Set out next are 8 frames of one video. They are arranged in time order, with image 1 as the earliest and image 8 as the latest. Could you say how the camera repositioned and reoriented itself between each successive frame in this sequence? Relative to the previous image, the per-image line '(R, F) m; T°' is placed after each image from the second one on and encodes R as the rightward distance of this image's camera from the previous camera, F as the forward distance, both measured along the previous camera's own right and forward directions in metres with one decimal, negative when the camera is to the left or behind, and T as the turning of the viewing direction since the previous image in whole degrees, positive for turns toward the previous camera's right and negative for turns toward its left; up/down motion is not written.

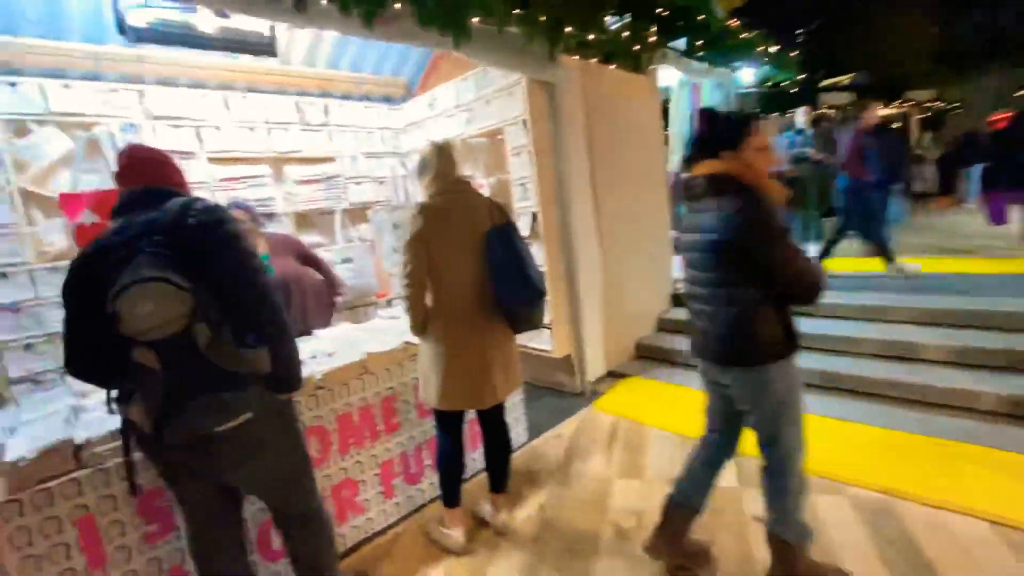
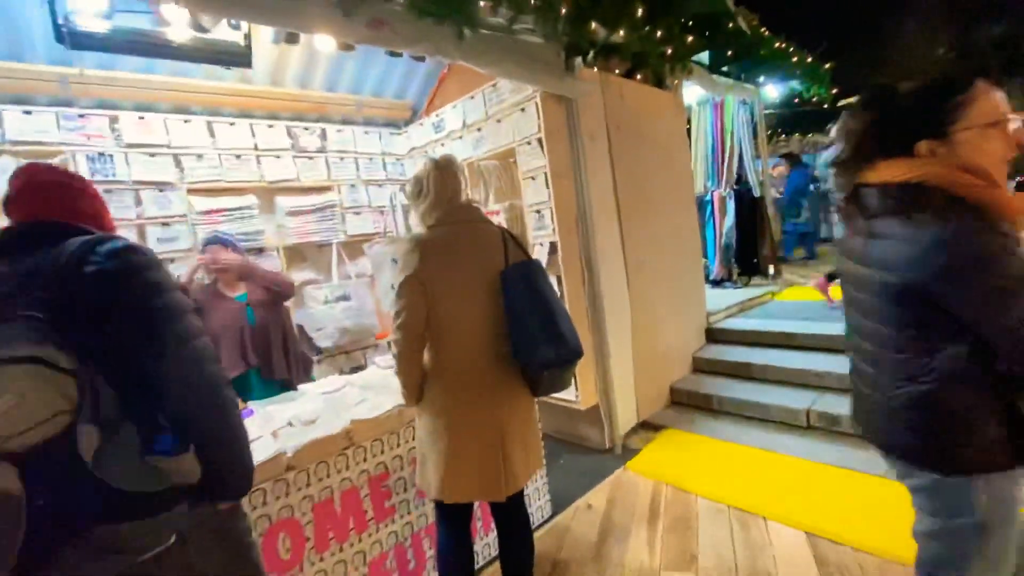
(0.0, +0.4) m; -1°
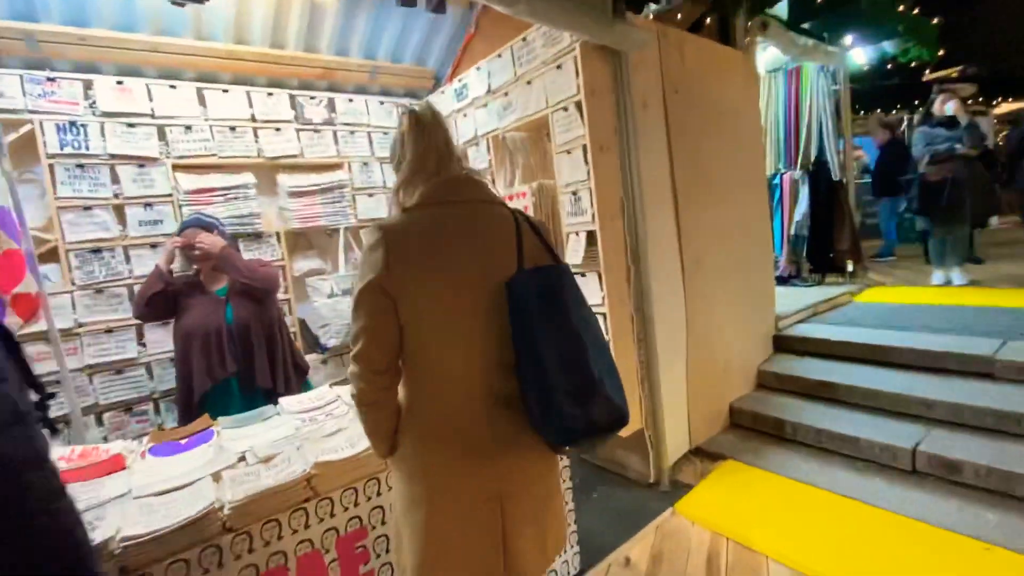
(+0.1, +0.5) m; -5°
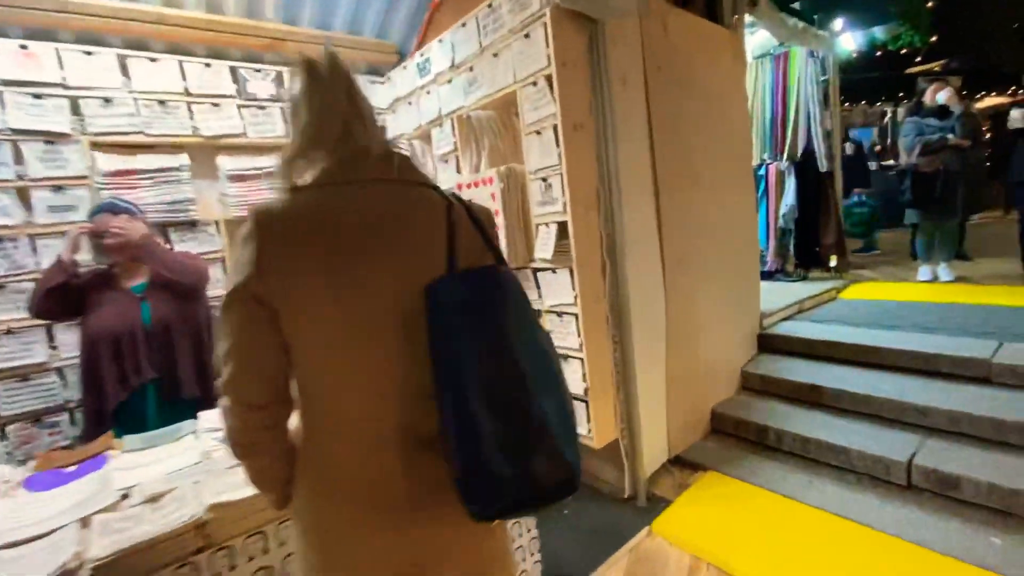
(+0.1, +0.2) m; +2°
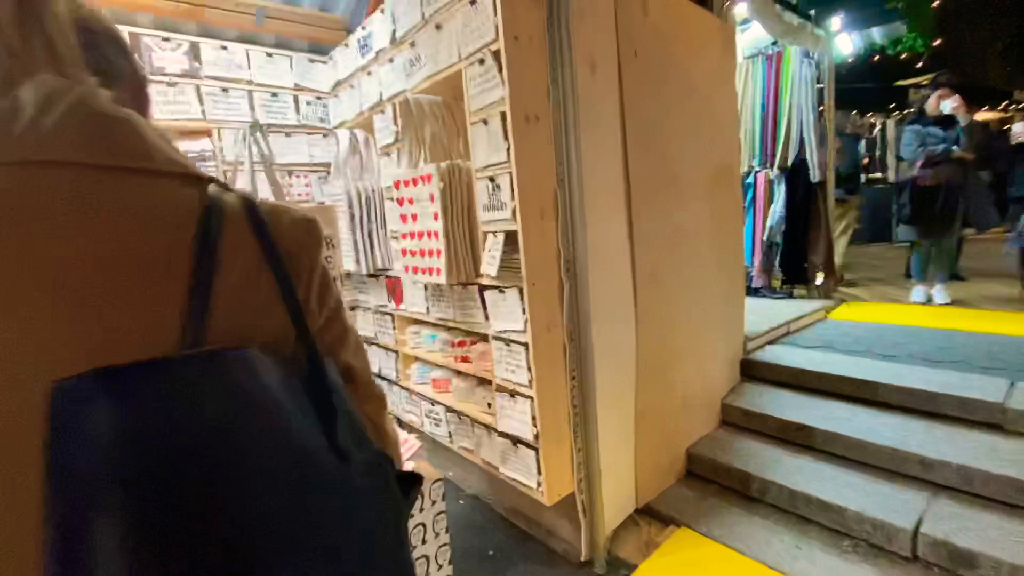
(+0.2, +0.4) m; +2°
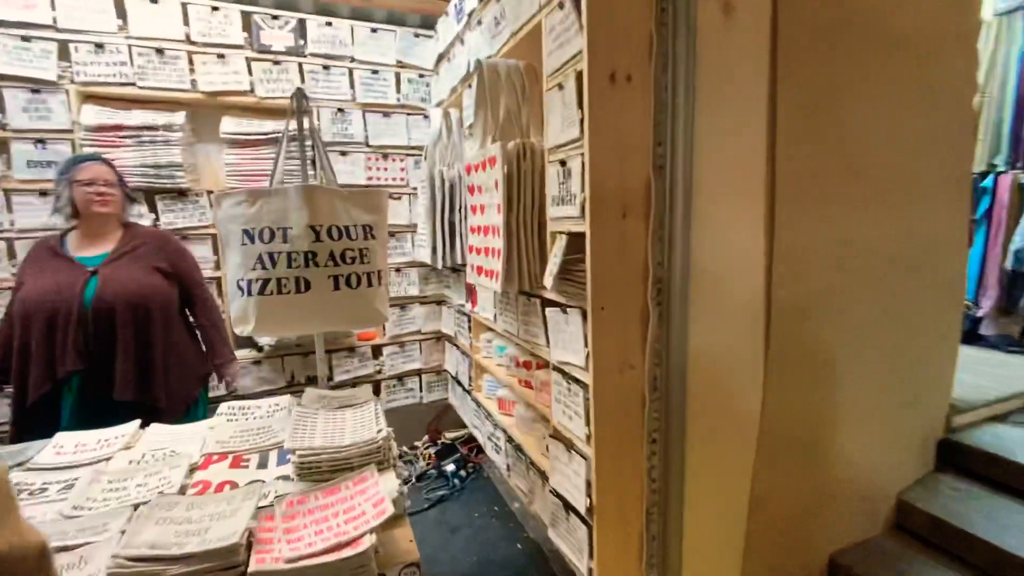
(+0.2, +0.4) m; -17°
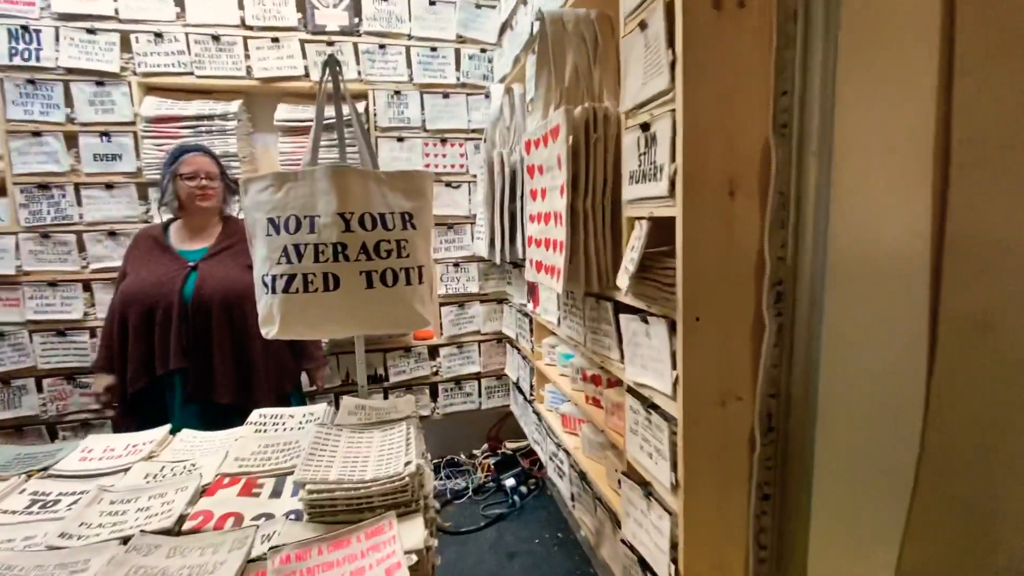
(0.0, +0.3) m; -9°
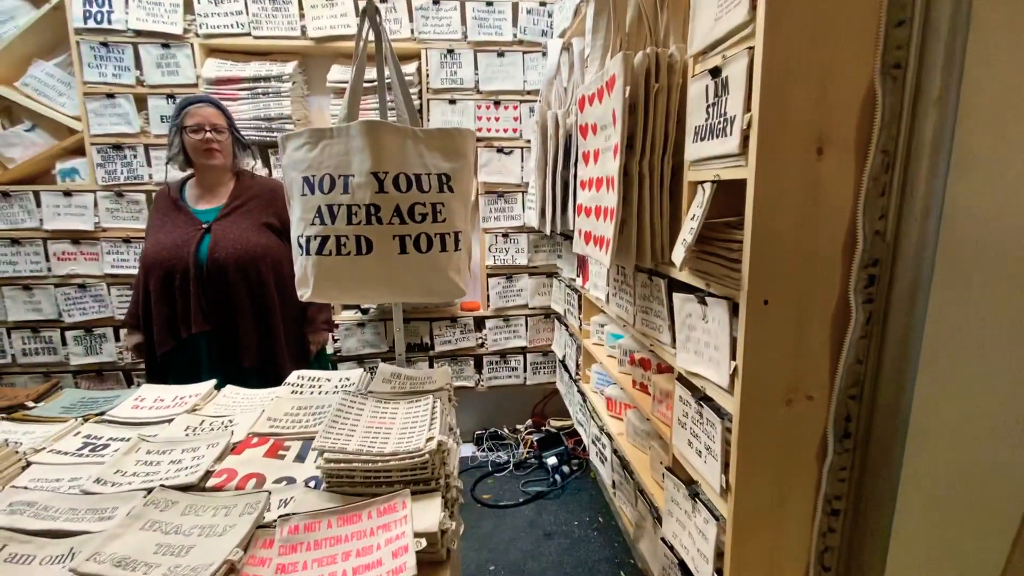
(0.0, +0.1) m; -7°
